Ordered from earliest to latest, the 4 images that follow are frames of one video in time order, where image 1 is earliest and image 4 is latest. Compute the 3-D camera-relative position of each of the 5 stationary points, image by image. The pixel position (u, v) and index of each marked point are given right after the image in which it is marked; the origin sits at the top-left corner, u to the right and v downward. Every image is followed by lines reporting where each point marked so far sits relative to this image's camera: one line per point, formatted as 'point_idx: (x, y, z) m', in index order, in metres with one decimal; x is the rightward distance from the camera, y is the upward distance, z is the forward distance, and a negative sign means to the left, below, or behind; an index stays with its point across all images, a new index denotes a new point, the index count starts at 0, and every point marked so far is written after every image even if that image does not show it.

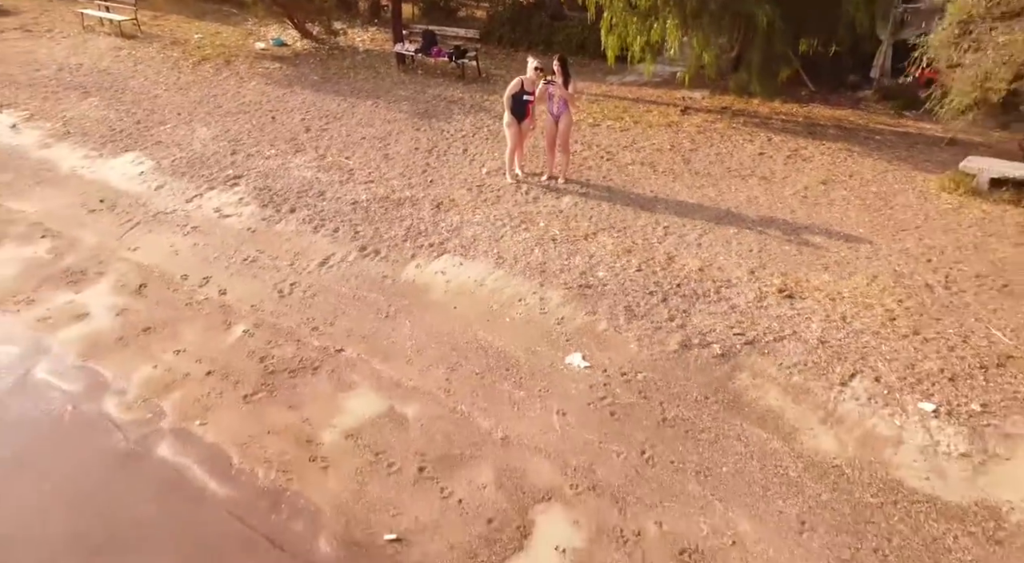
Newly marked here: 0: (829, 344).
0: (+2.7, -0.5, +5.2) m
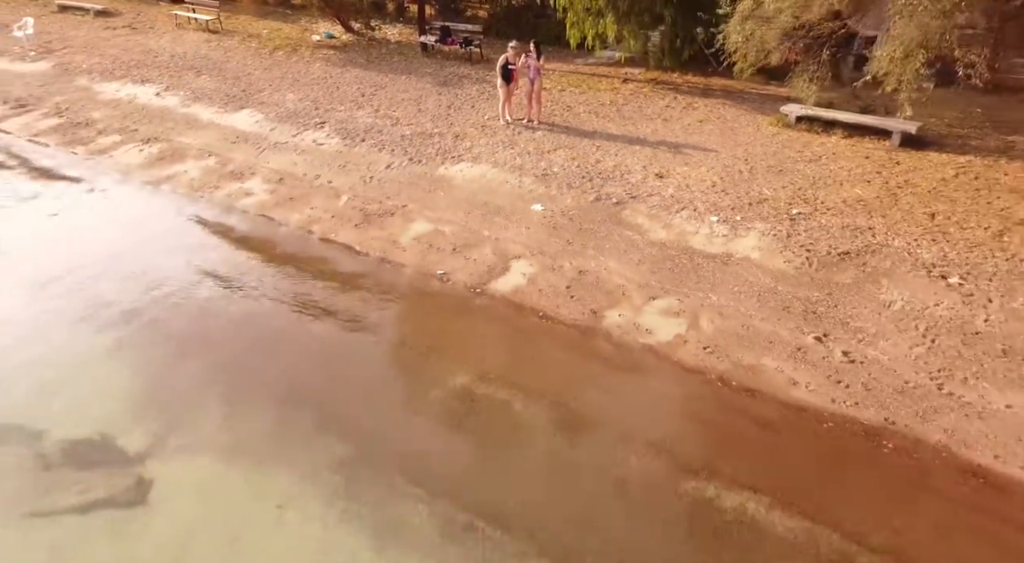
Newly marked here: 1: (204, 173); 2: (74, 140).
0: (+2.5, +1.3, +9.5) m
1: (-5.6, +2.0, +11.3) m
2: (-8.9, +2.9, +12.5) m
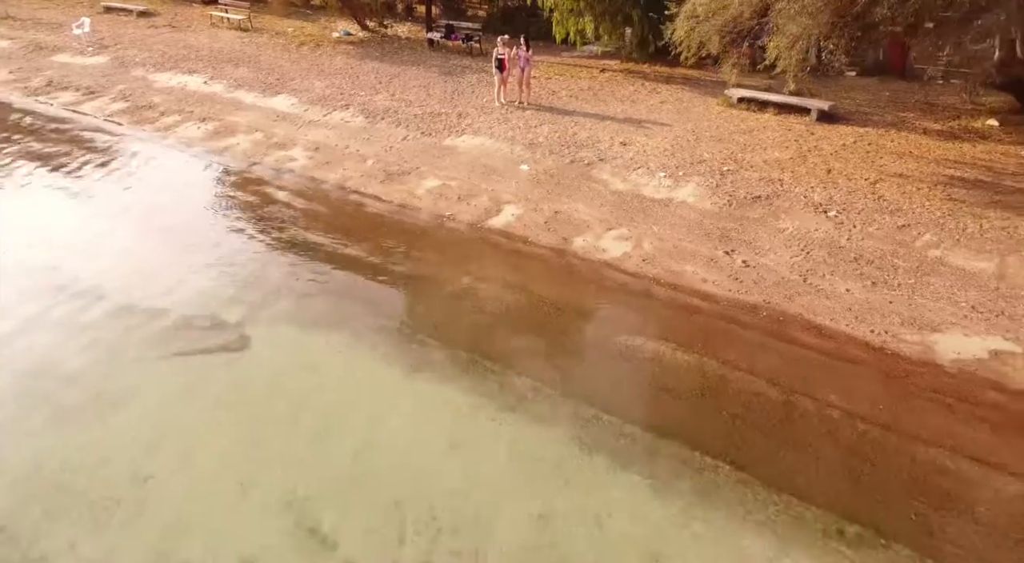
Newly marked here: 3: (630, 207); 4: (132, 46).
0: (+2.4, +2.4, +12.1) m
1: (-5.8, +3.1, +13.8) m
2: (-9.0, +4.0, +15.0) m
3: (+2.0, +1.3, +10.7) m
4: (-12.1, +7.5, +19.7) m
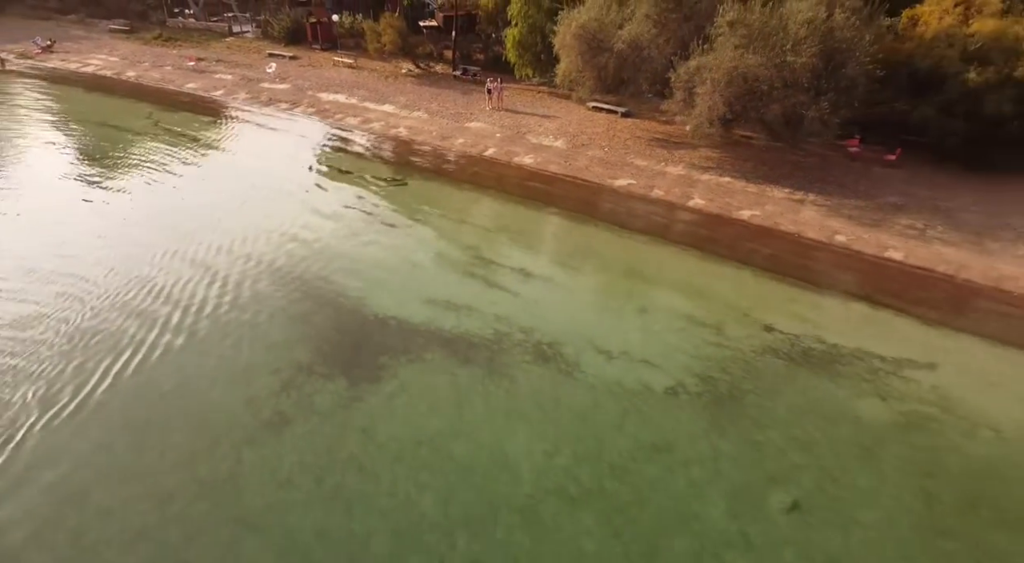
0: (+1.5, +7.2, +29.7) m
1: (-6.7, +7.9, +31.4) m
2: (-9.9, +8.8, +32.6) m
3: (+1.1, +6.1, +28.3) m
4: (-13.0, +12.4, +37.3) m
